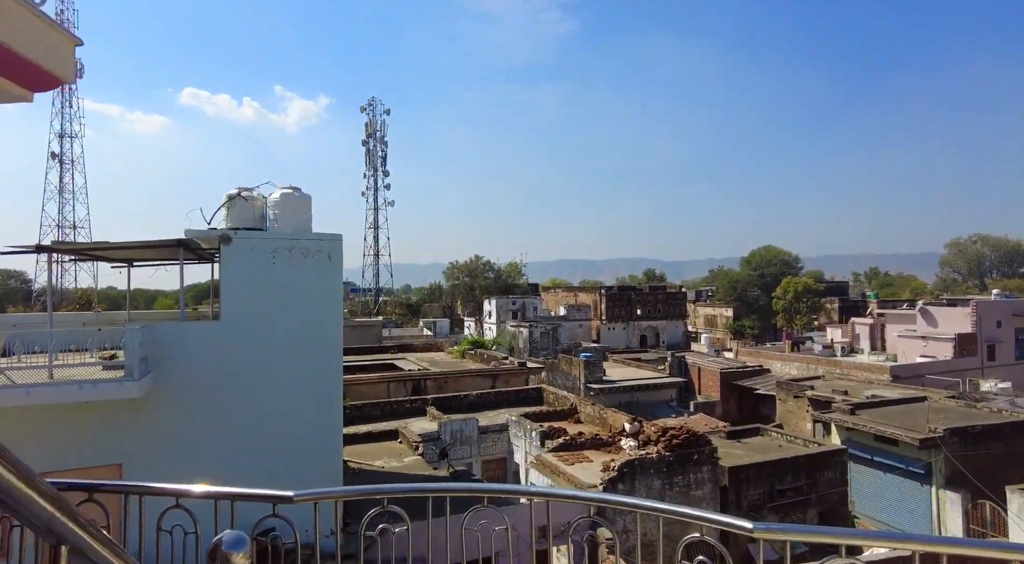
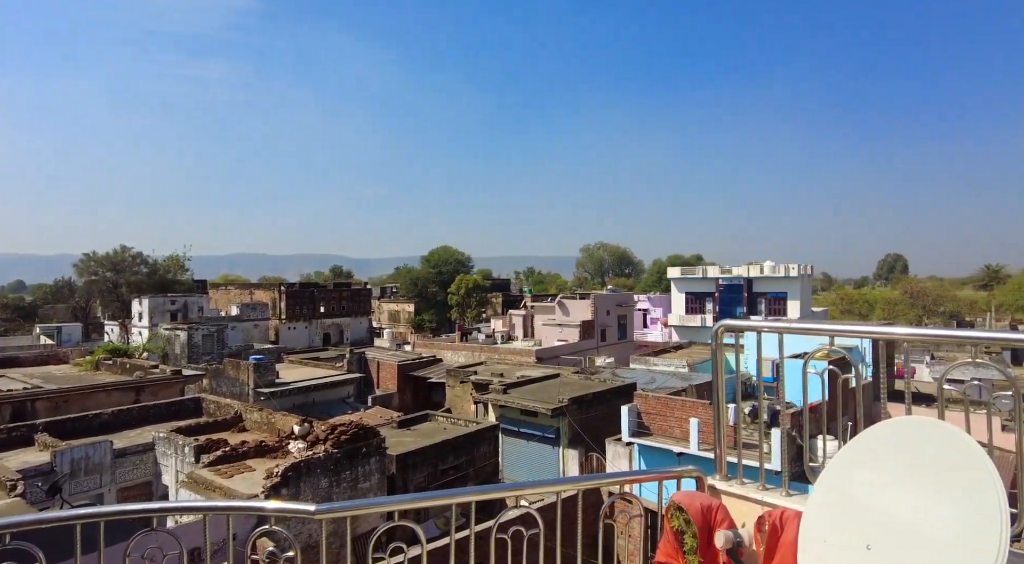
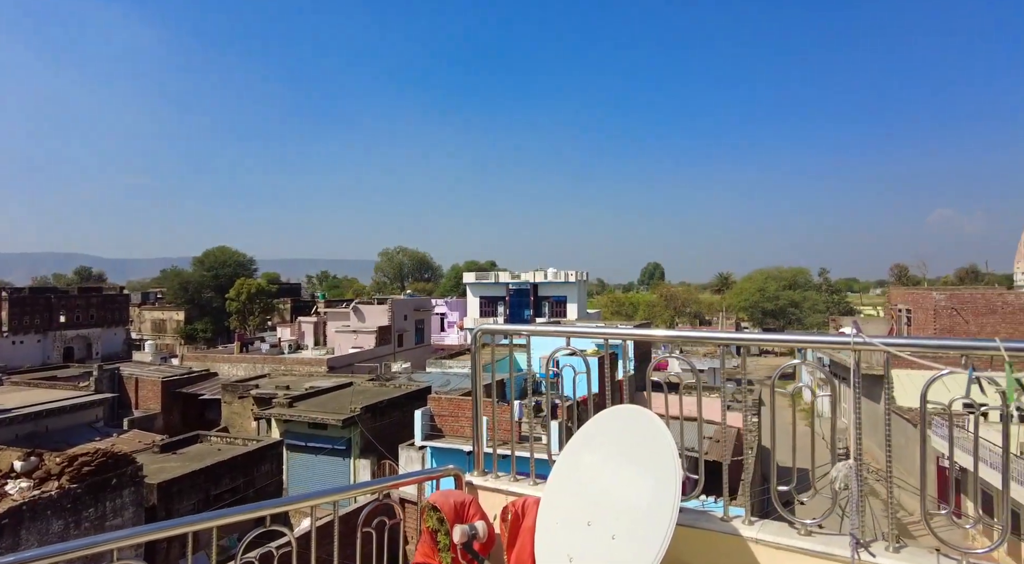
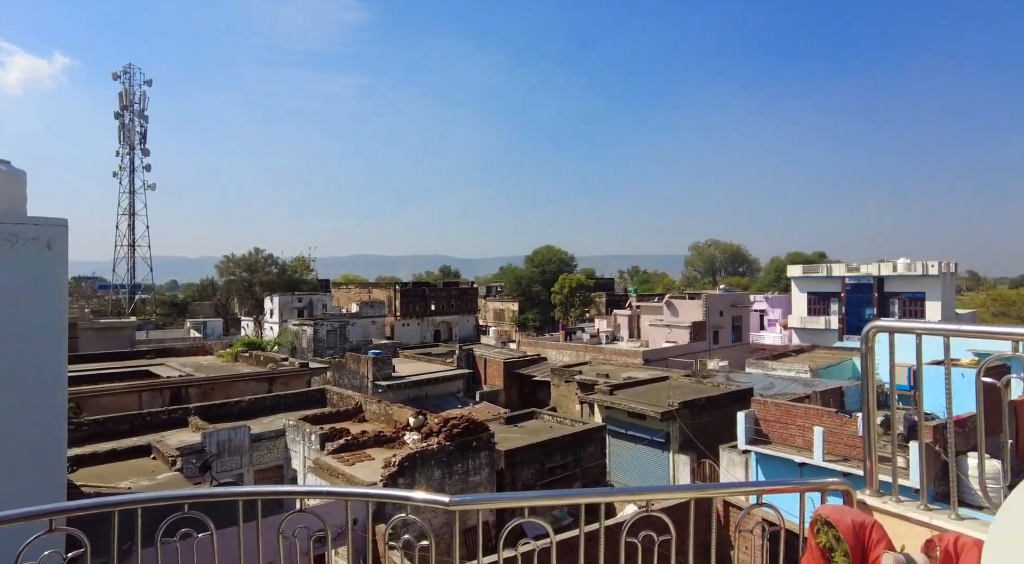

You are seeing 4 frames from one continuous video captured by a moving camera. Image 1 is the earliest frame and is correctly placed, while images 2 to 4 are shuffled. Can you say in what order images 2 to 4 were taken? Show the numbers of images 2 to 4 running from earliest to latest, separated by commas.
4, 2, 3
